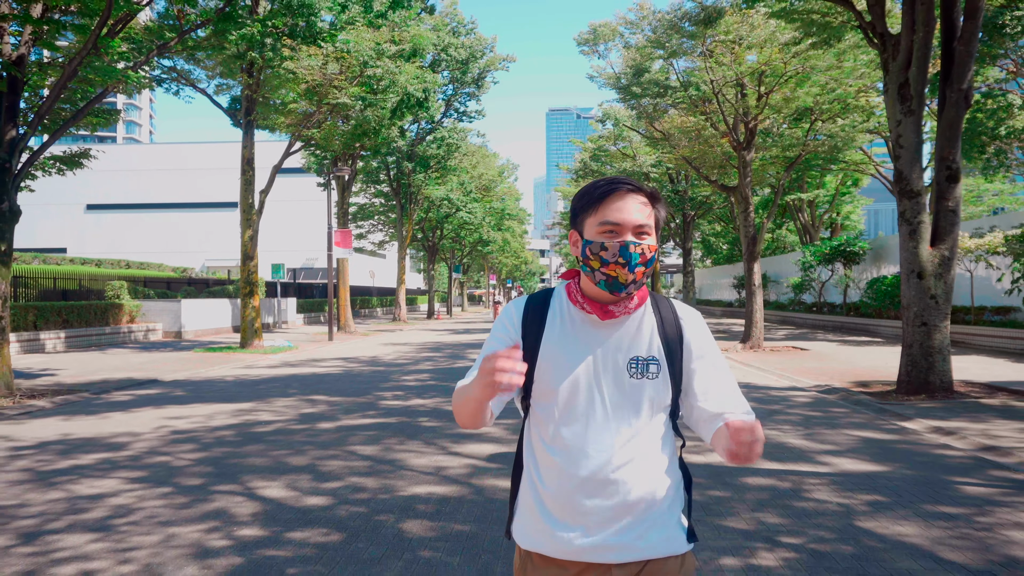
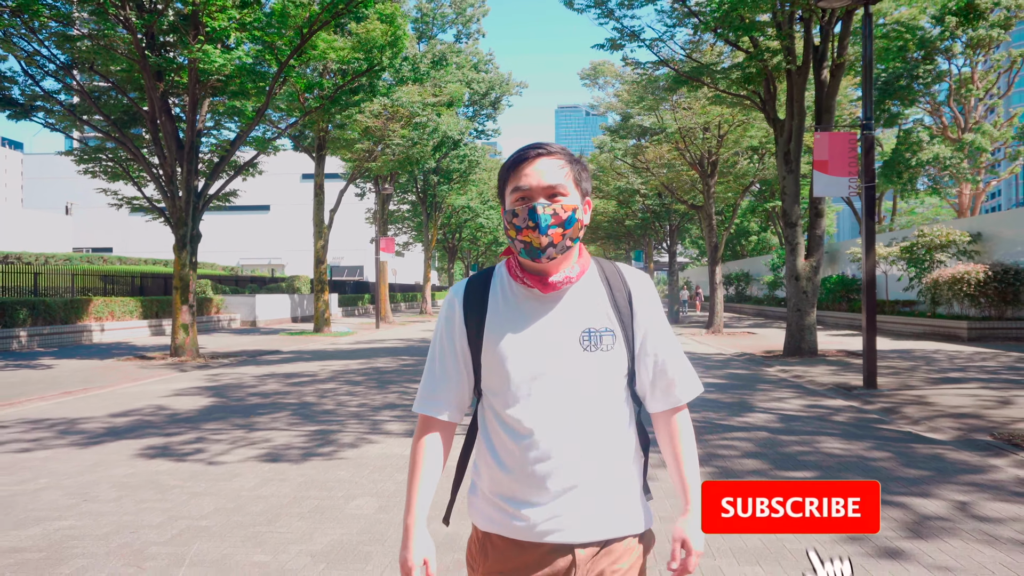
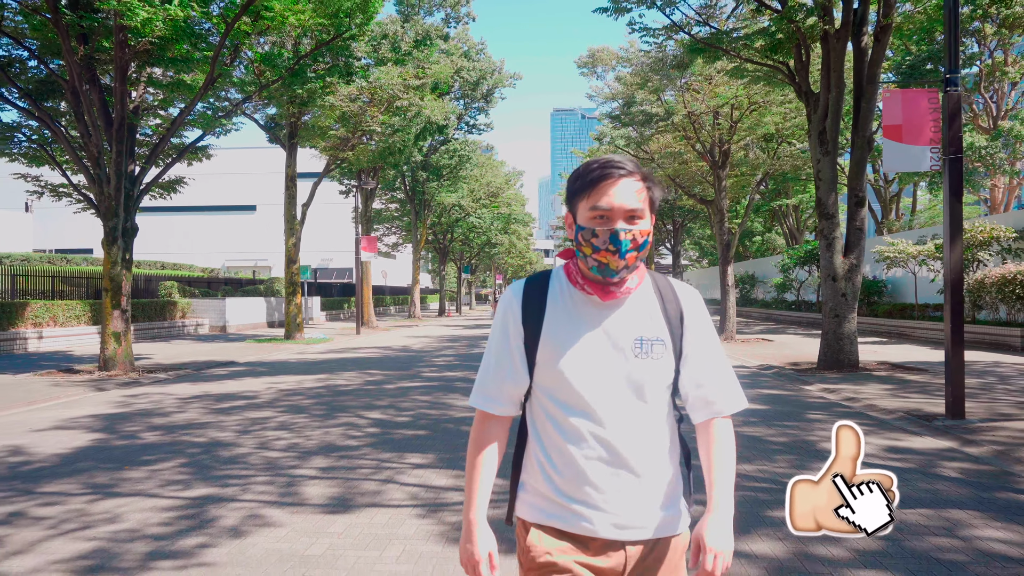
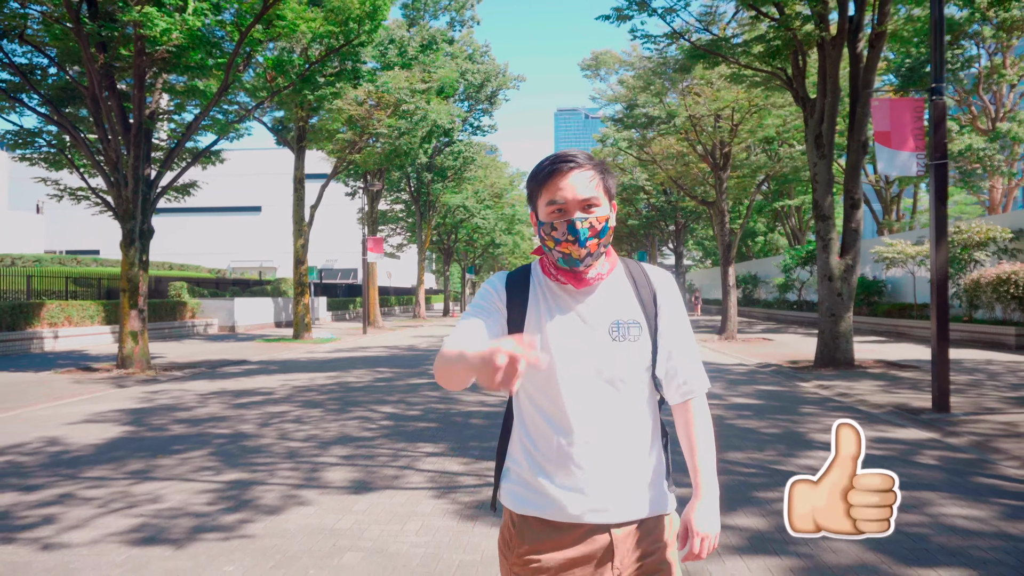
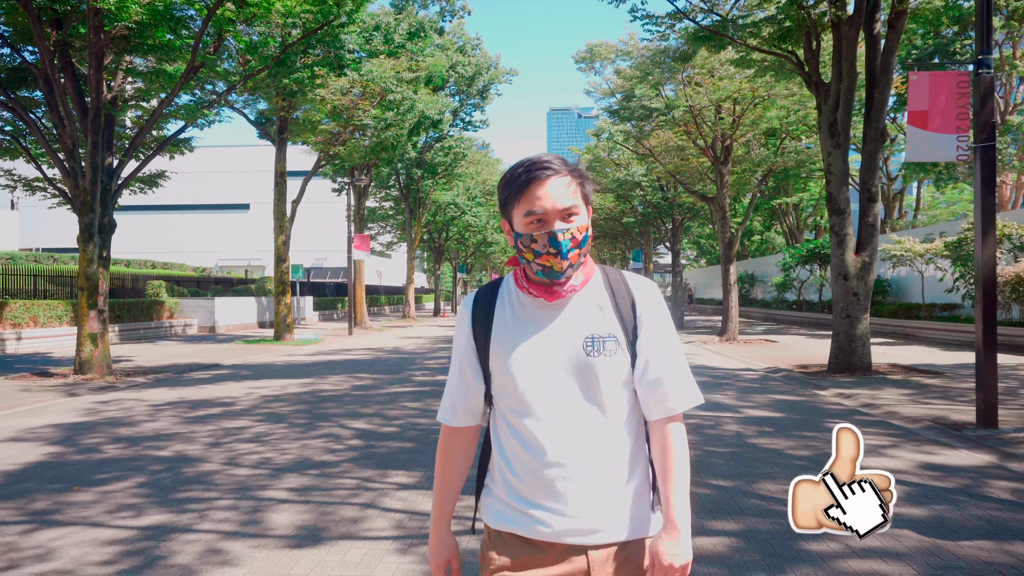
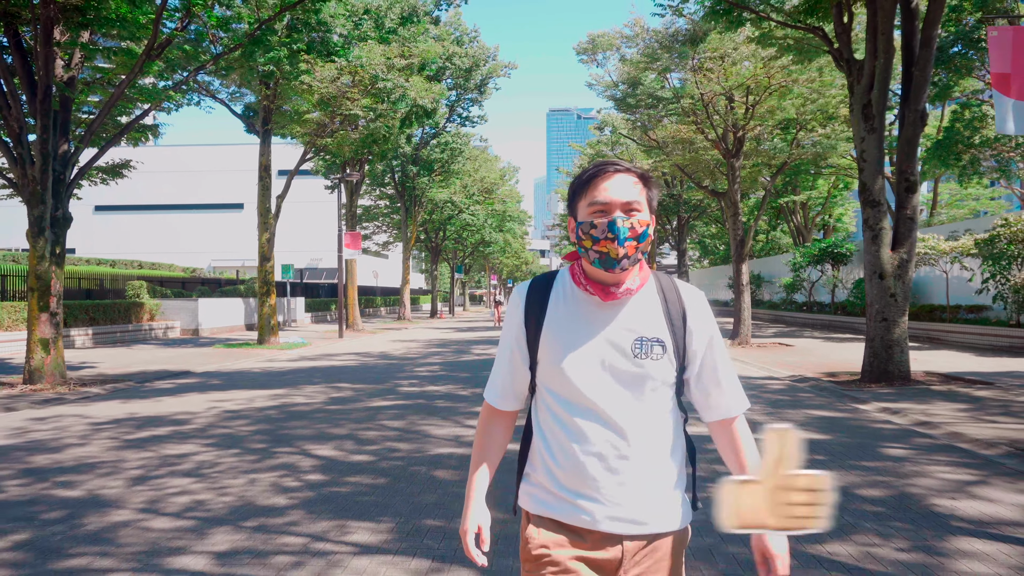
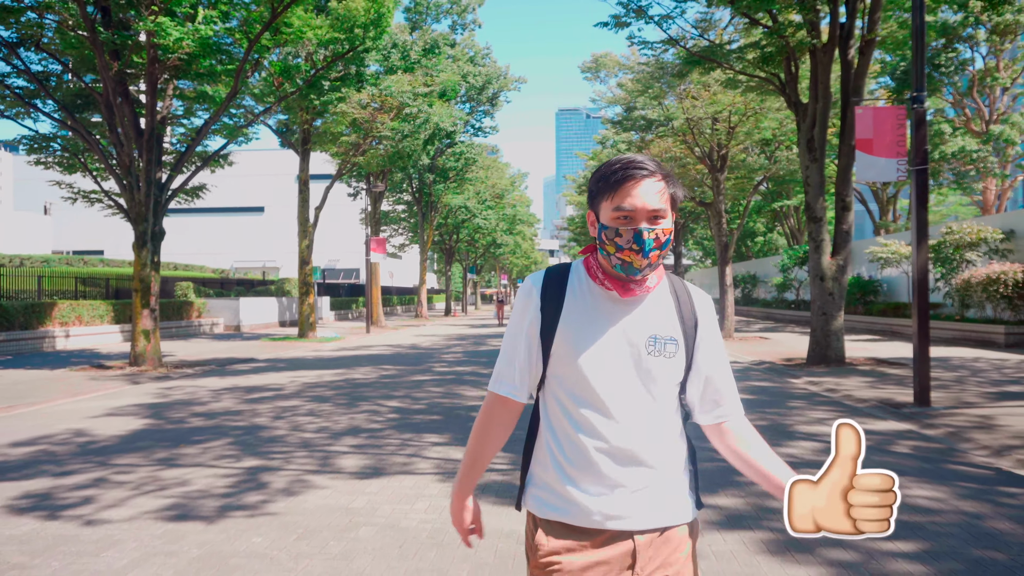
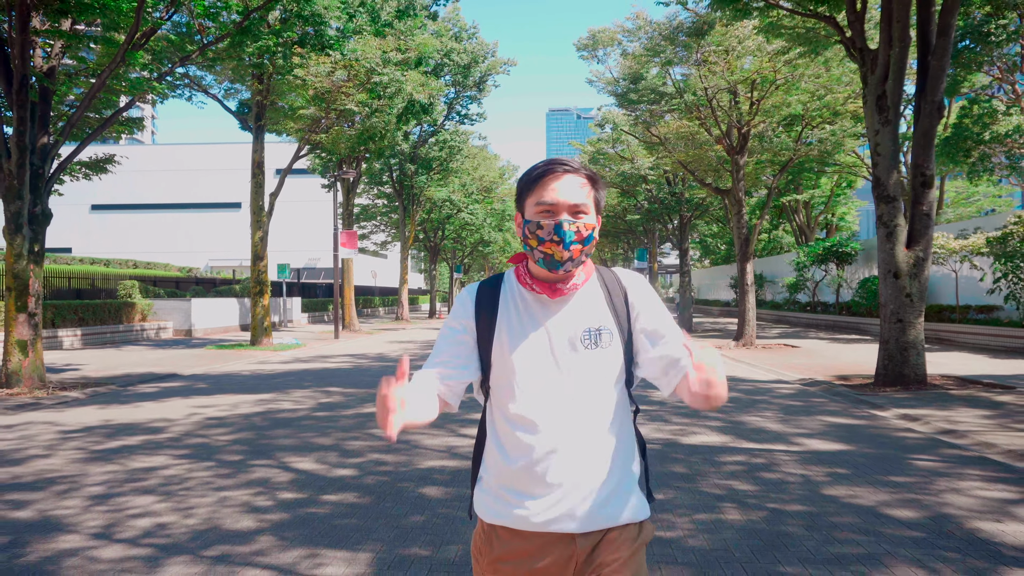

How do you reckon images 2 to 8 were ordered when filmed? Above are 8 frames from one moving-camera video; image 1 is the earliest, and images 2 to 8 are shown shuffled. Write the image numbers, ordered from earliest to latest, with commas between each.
8, 6, 5, 3, 4, 7, 2
